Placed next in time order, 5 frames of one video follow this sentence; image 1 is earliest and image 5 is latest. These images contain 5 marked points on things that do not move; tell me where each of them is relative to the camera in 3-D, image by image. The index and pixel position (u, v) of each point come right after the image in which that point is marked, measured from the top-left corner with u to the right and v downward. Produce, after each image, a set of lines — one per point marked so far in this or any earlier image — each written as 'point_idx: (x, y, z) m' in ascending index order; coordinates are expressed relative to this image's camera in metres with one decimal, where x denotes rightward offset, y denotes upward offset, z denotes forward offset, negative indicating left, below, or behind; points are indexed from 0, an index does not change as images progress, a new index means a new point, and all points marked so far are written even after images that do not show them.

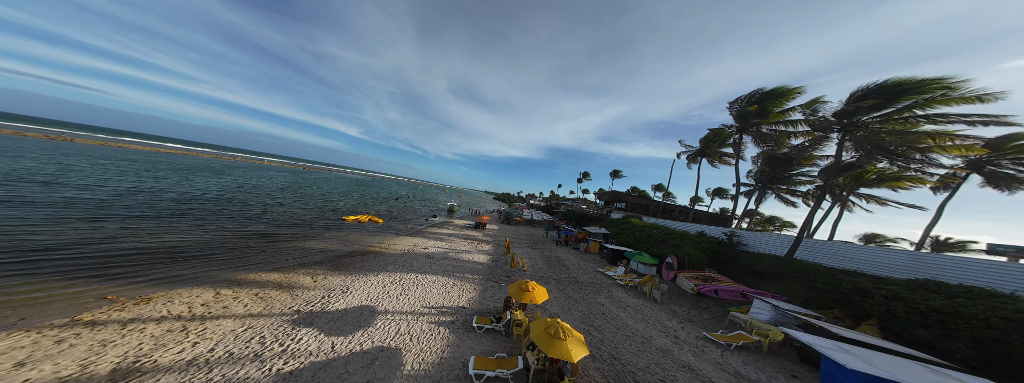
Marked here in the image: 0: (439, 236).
0: (-6.8, -4.1, +18.2) m
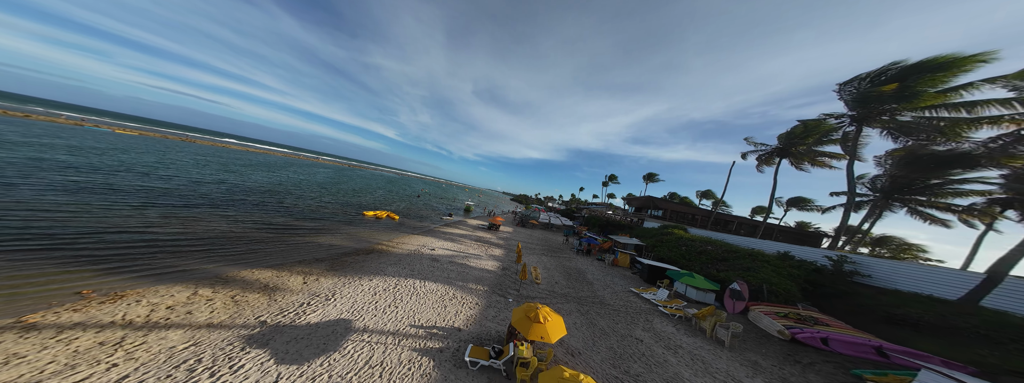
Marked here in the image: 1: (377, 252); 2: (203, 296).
0: (-5.3, -3.9, +17.3) m
1: (-8.0, -3.6, +11.9) m
2: (-9.0, -3.1, +5.8) m
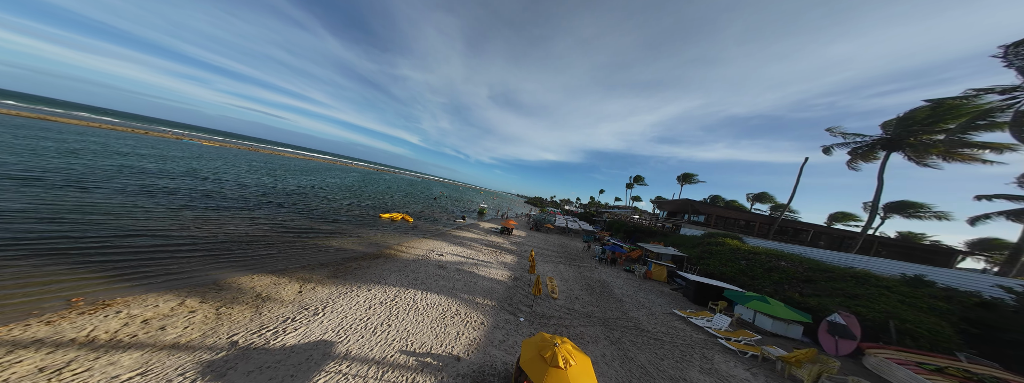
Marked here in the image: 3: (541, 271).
0: (-4.0, -4.1, +16.4) m
1: (-7.2, -3.7, +11.4) m
2: (-8.8, -3.1, +5.4) m
3: (+1.8, -5.3, +13.1) m
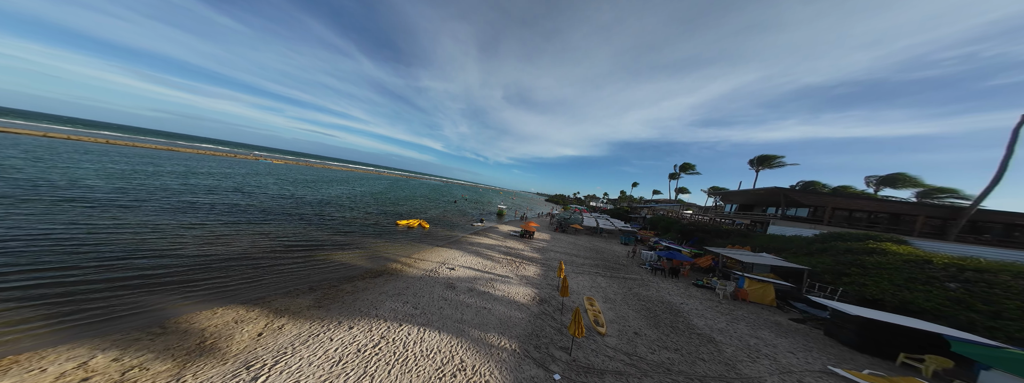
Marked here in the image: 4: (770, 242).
0: (-2.1, -4.1, +14.2) m
1: (-6.0, -4.0, +9.6) m
2: (-8.3, -3.5, +3.9) m
3: (+3.3, -5.0, +10.2) m
4: (+16.1, -3.3, +12.4) m
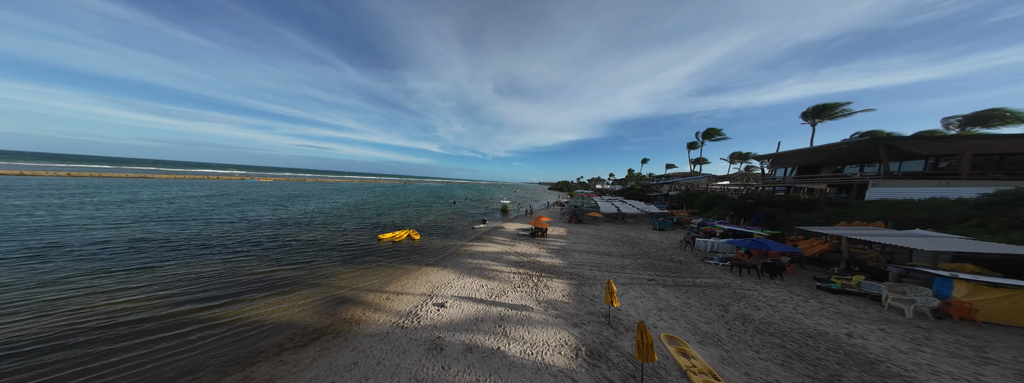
0: (-1.4, -3.6, +10.4) m
1: (-5.2, -4.1, +5.7) m
2: (-7.6, -4.0, 0.0) m
3: (+4.1, -4.0, +6.4) m
4: (+16.6, -0.8, +8.5) m
